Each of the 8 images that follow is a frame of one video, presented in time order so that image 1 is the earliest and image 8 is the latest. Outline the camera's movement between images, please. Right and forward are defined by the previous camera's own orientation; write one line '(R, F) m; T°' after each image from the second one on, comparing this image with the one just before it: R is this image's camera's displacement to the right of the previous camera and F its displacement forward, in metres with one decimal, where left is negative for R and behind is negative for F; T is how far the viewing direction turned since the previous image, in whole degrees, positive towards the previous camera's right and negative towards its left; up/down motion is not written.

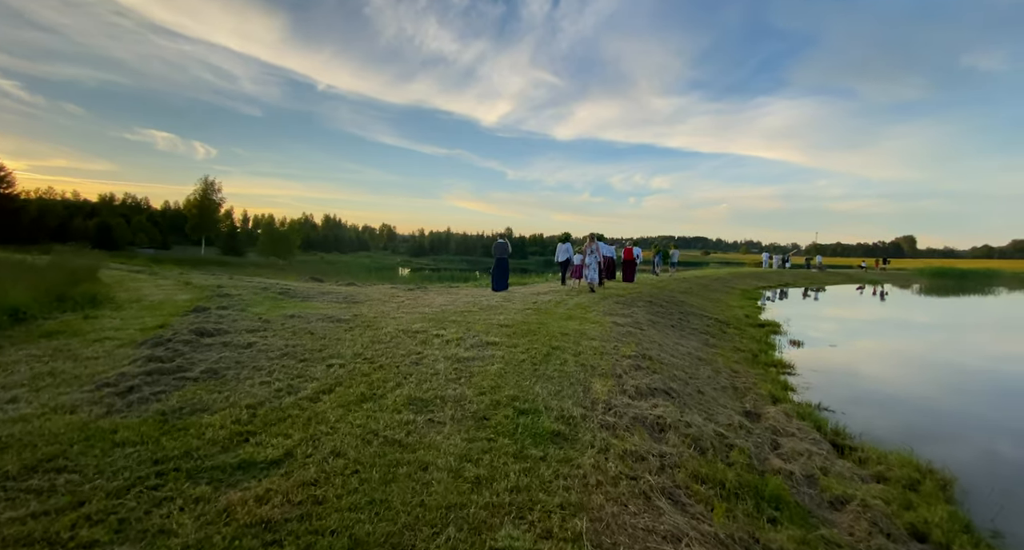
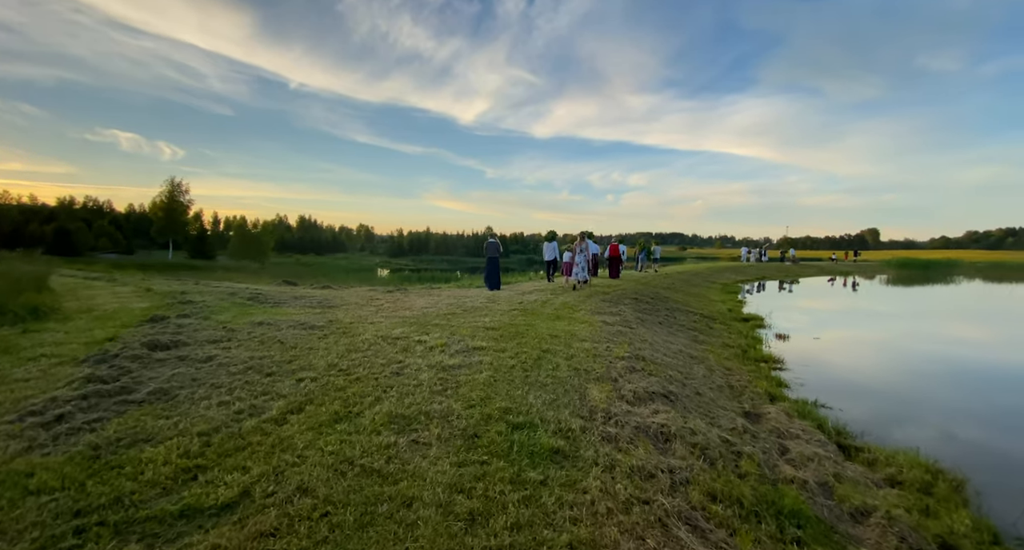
(-0.1, +0.6) m; +3°
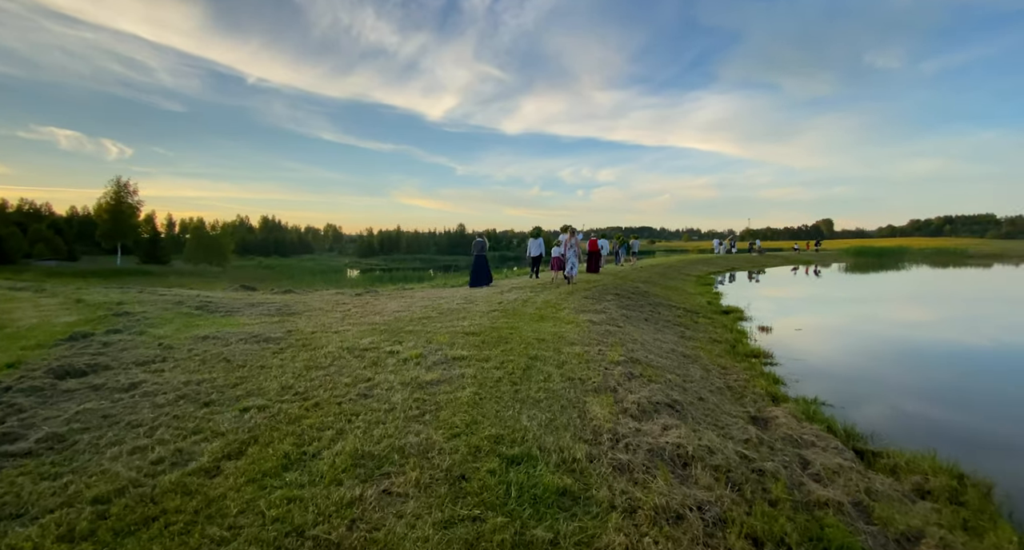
(-0.2, +0.9) m; +4°
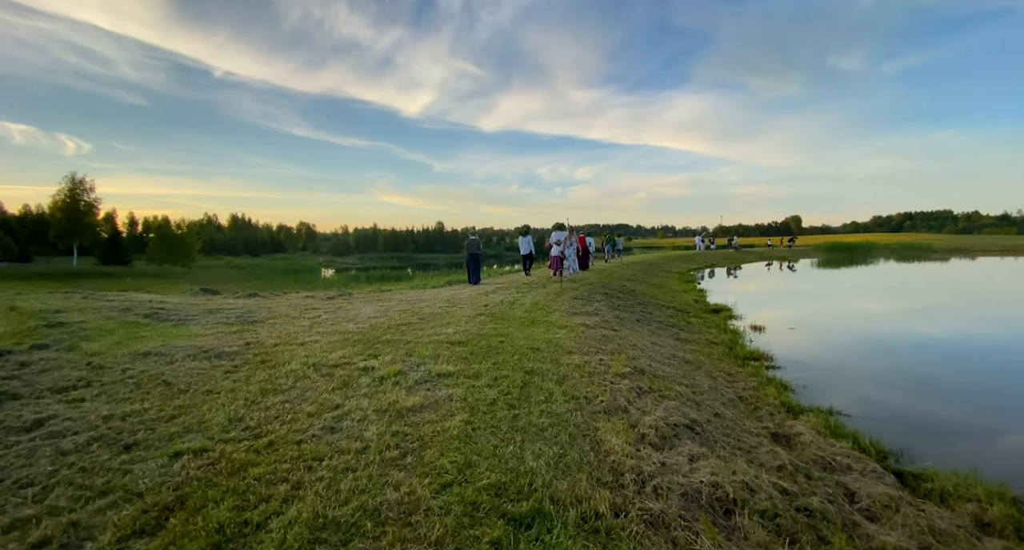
(-0.2, +1.0) m; +3°
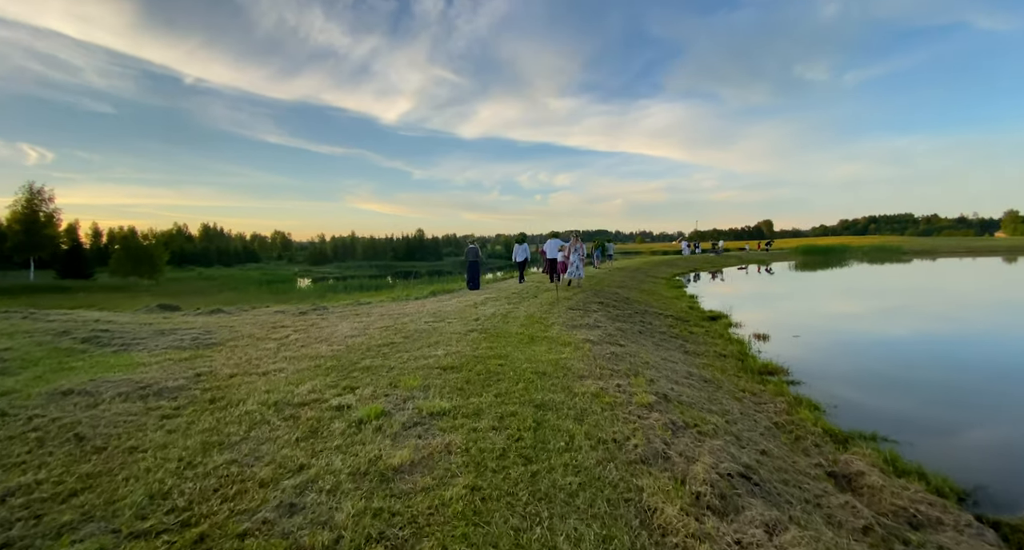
(-0.3, +1.2) m; +3°
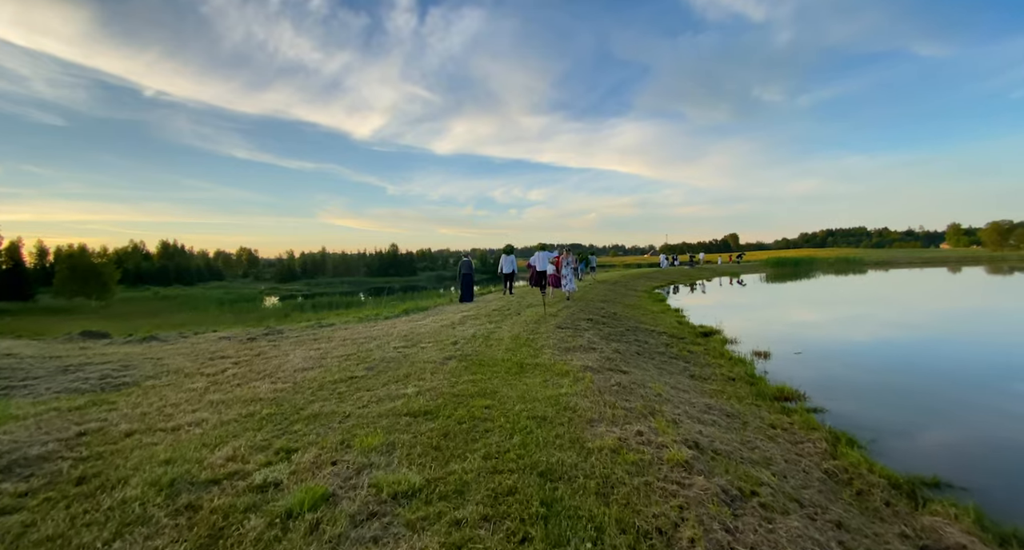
(-0.2, +1.5) m; +3°
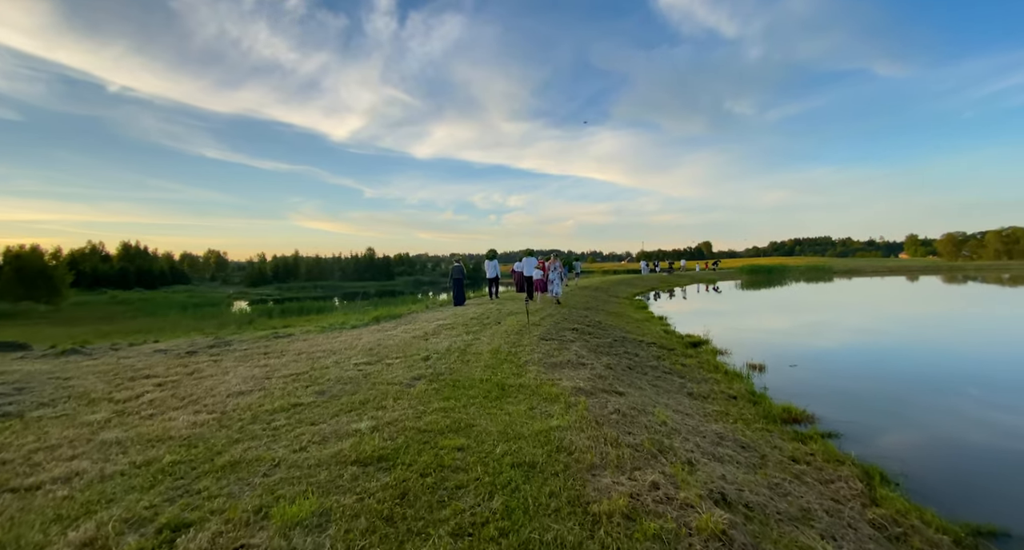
(0.0, +1.2) m; +3°
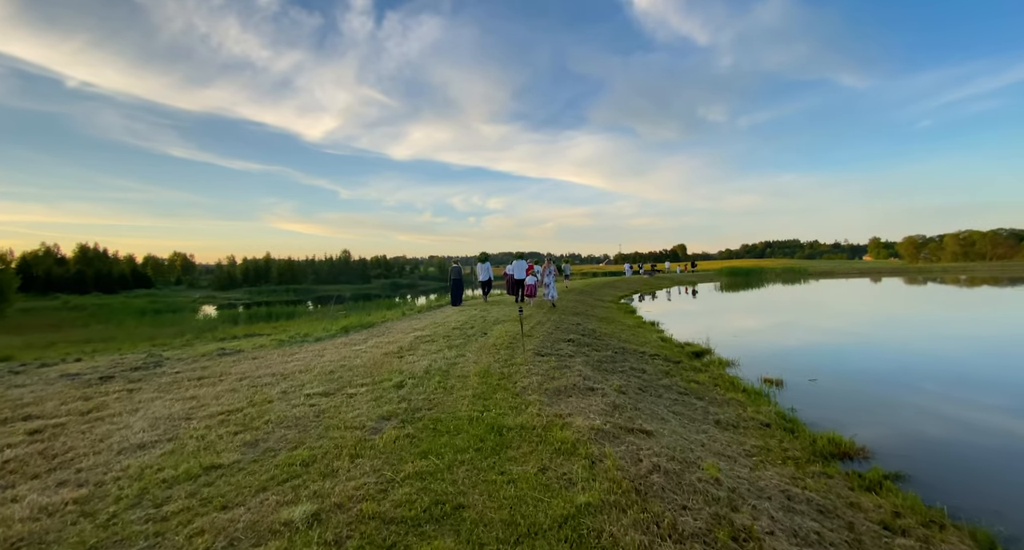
(-0.3, +1.7) m; +3°
